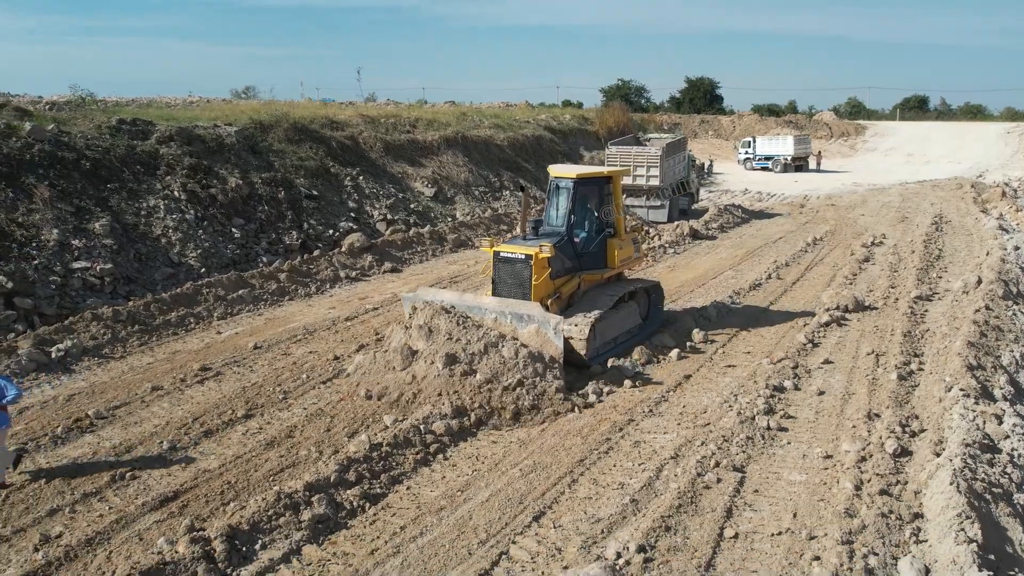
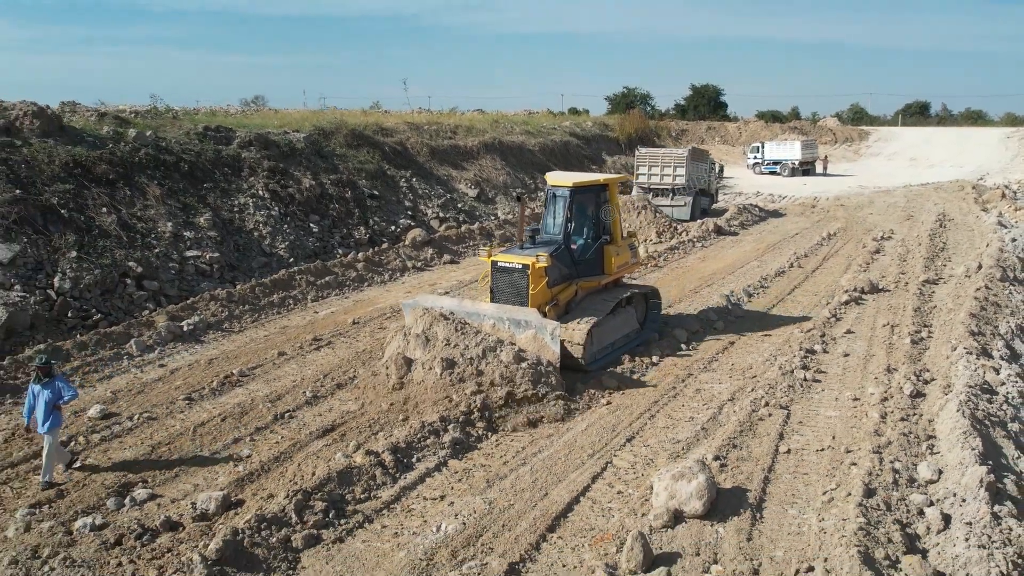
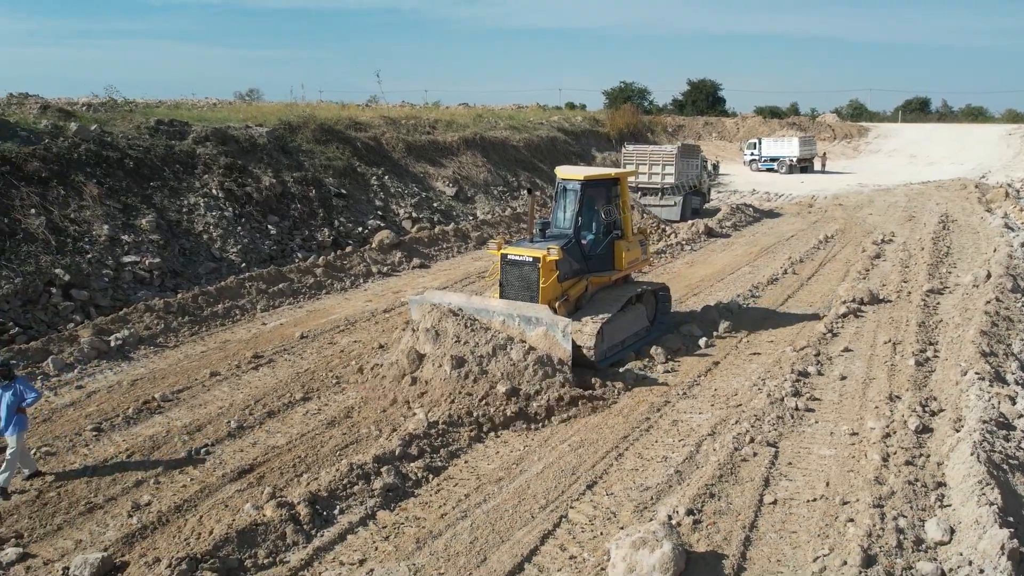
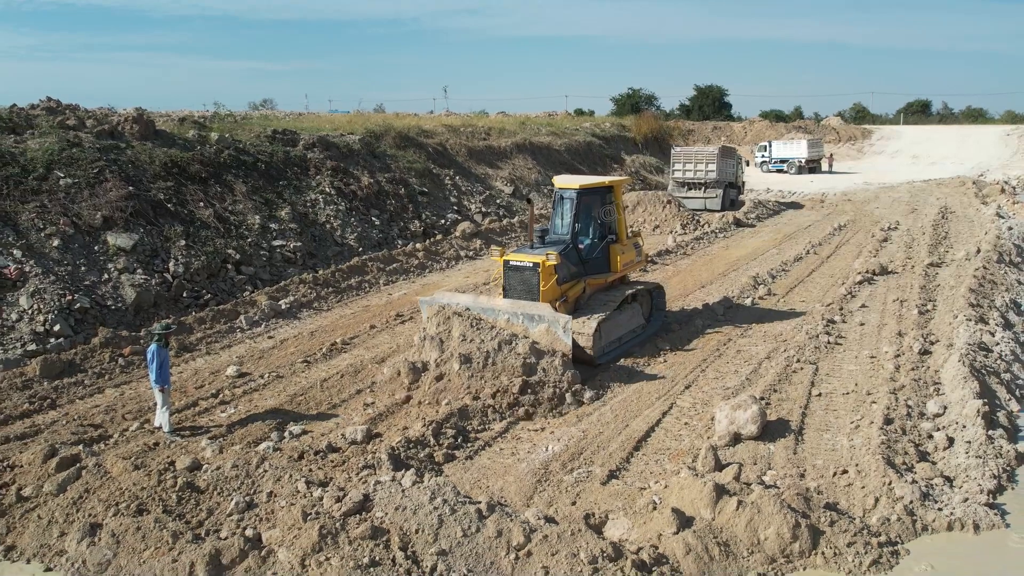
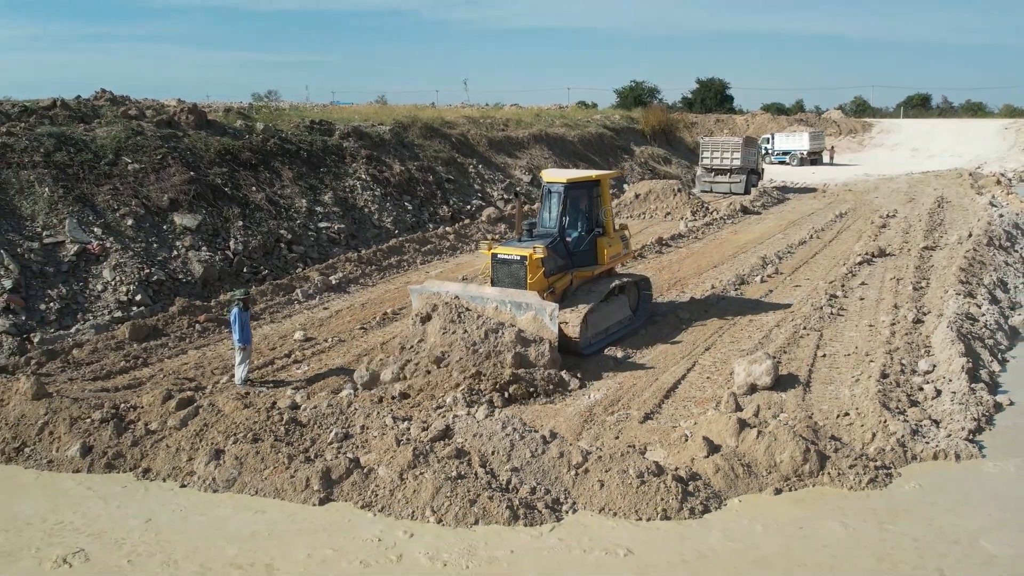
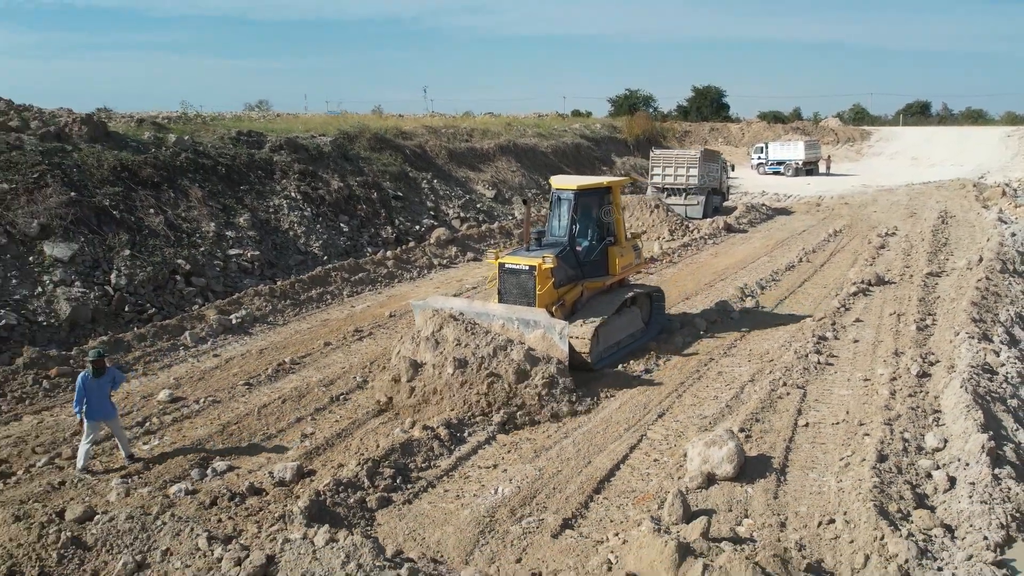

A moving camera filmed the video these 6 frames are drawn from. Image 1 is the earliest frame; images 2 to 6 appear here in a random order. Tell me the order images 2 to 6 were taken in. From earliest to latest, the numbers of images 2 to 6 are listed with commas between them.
3, 2, 6, 4, 5
